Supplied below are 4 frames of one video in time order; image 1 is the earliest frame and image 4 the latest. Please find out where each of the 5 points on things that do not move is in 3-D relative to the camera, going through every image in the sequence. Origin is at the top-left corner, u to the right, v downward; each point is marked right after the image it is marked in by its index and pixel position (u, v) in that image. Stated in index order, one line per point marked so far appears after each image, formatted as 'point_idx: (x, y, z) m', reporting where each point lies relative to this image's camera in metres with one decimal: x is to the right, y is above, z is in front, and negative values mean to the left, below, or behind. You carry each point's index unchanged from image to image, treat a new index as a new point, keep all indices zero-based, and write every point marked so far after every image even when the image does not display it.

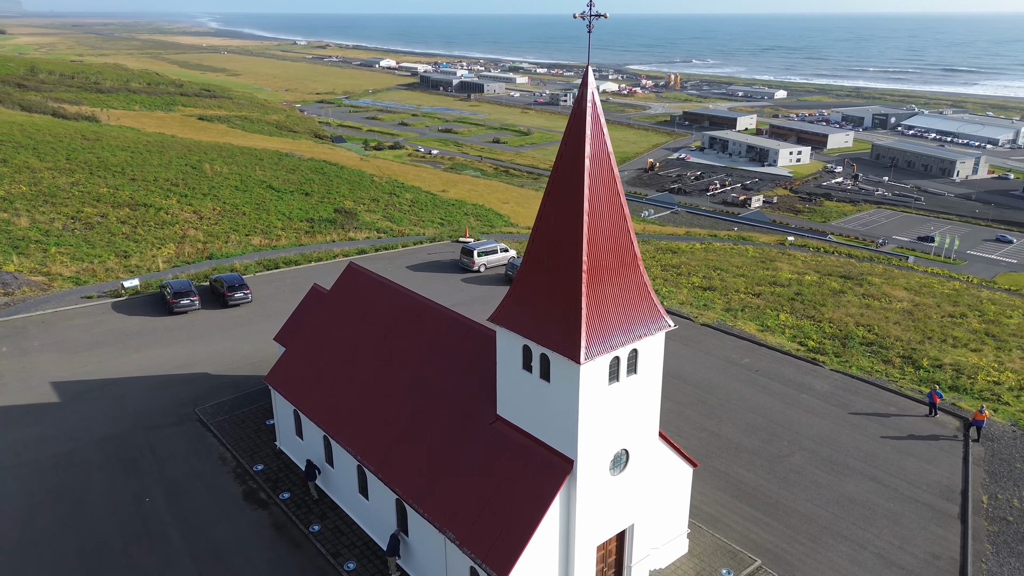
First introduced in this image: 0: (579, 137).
0: (+1.3, +2.8, +13.9) m
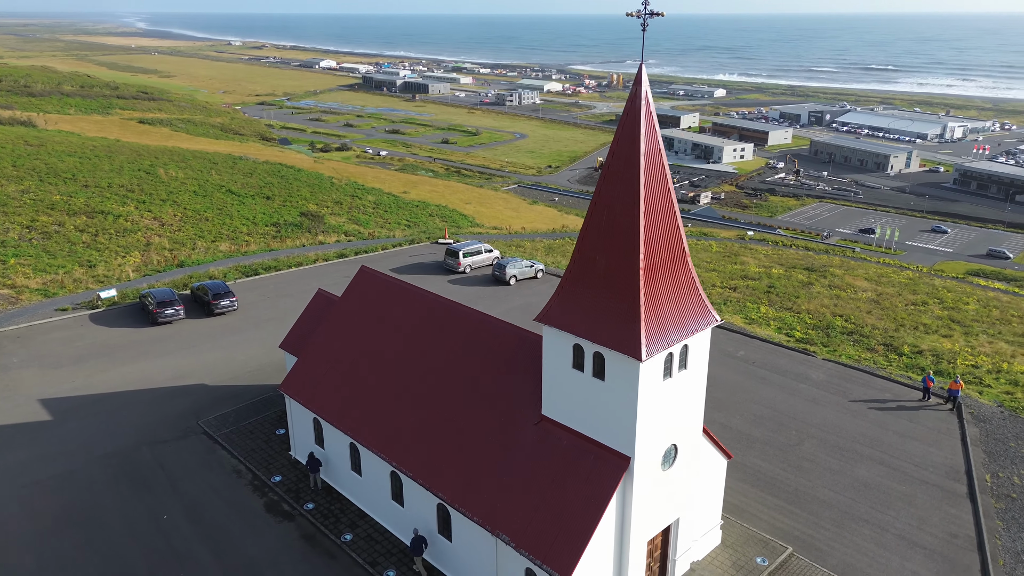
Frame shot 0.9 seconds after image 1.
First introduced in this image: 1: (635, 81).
0: (+2.3, +2.9, +14.0) m
1: (+2.3, +3.9, +13.9) m
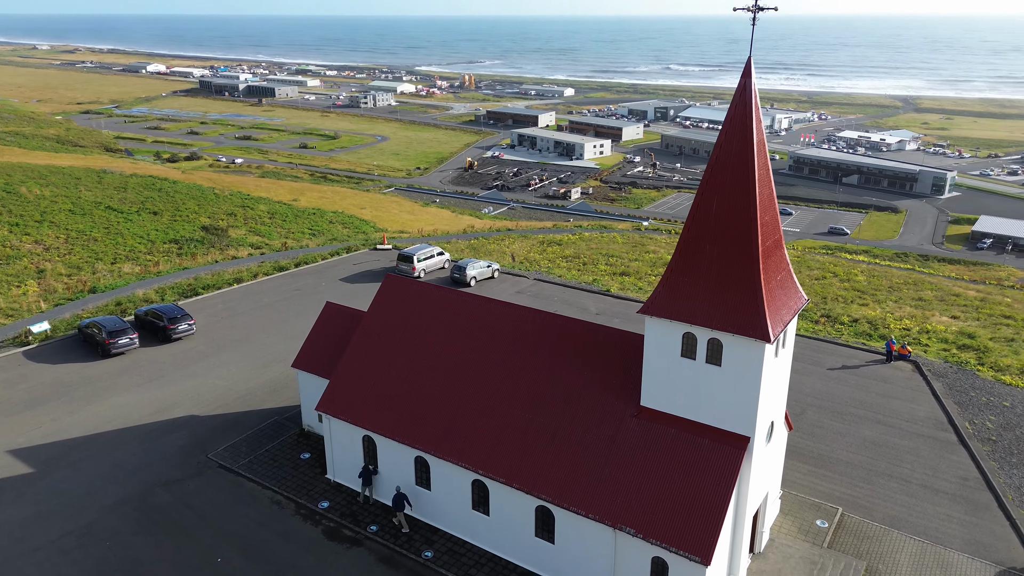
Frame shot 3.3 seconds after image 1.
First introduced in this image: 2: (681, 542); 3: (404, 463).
0: (+4.6, +3.2, +14.6) m
1: (+4.6, +4.2, +14.5) m
2: (+3.5, -5.2, +15.0) m
3: (-2.8, -4.6, +19.3) m
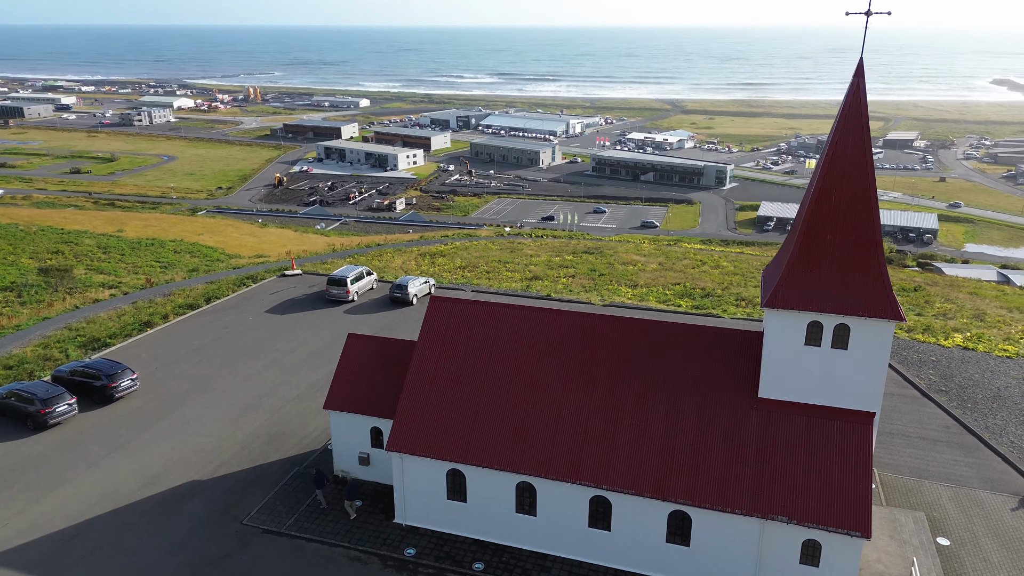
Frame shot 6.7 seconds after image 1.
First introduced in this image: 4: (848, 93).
0: (+7.4, +3.4, +15.7) m
1: (+7.3, +4.5, +15.6) m
2: (+7.0, -5.0, +15.8) m
3: (-0.3, -5.1, +18.3) m
4: (+7.1, +4.1, +15.5) m
